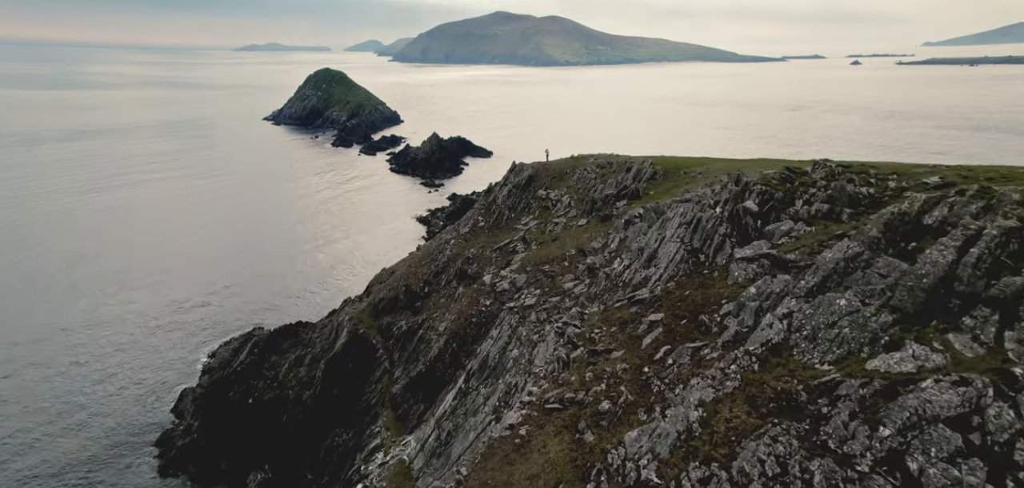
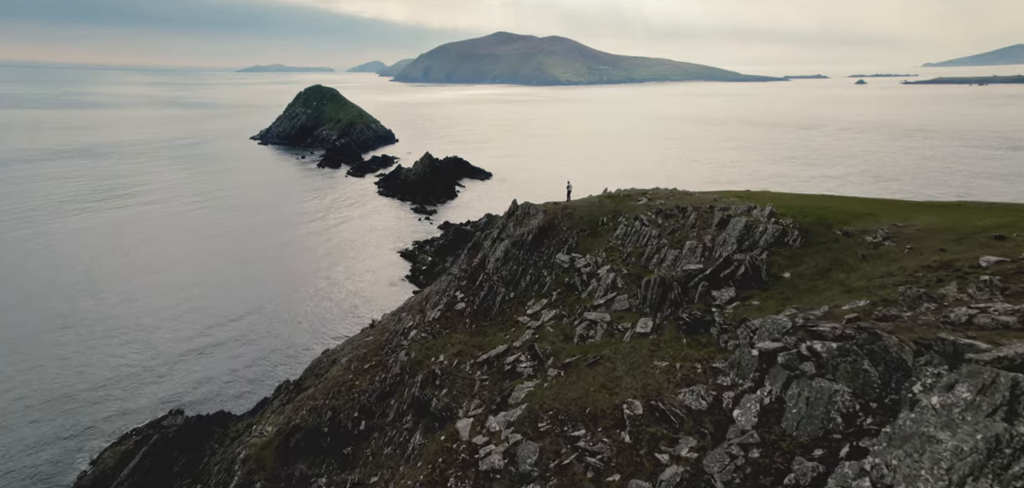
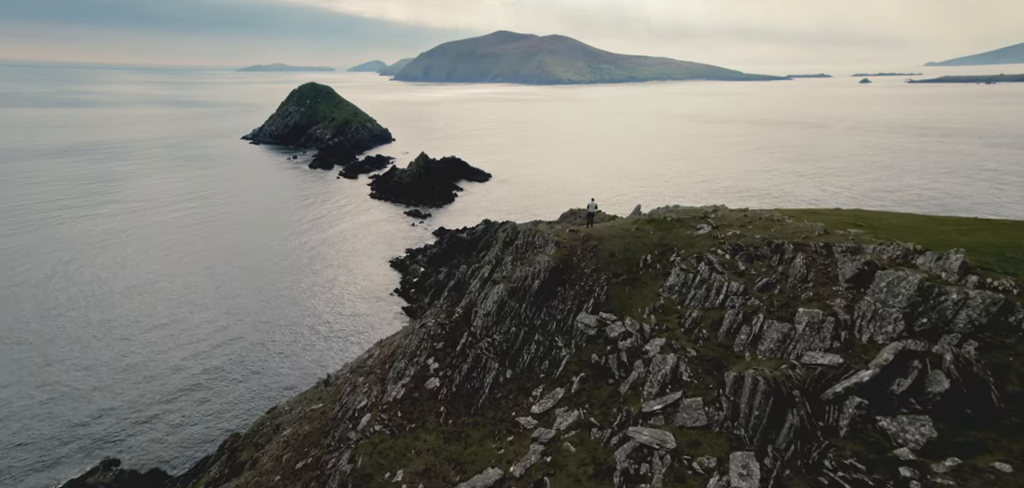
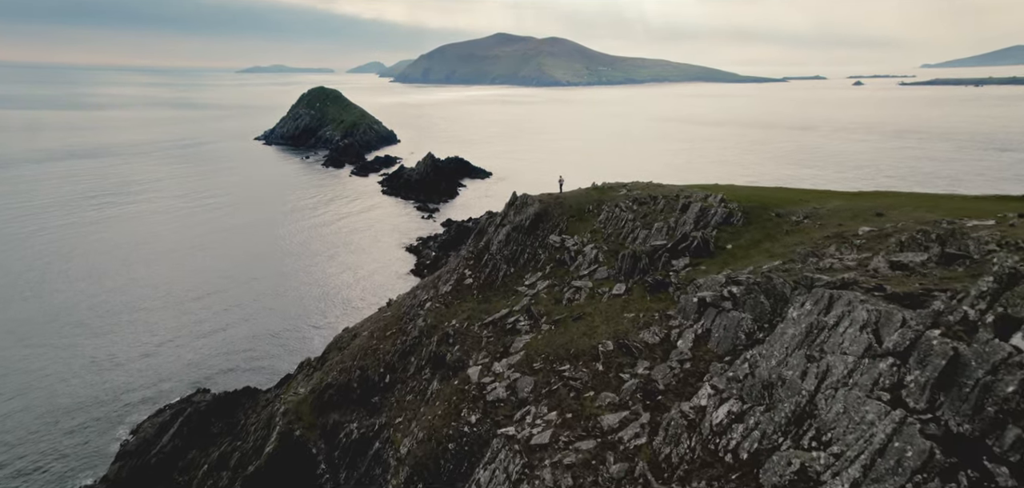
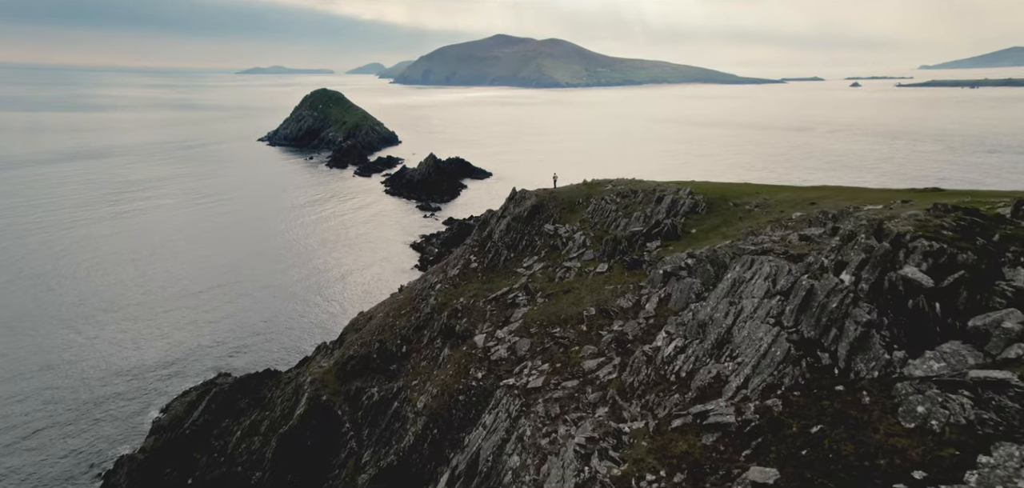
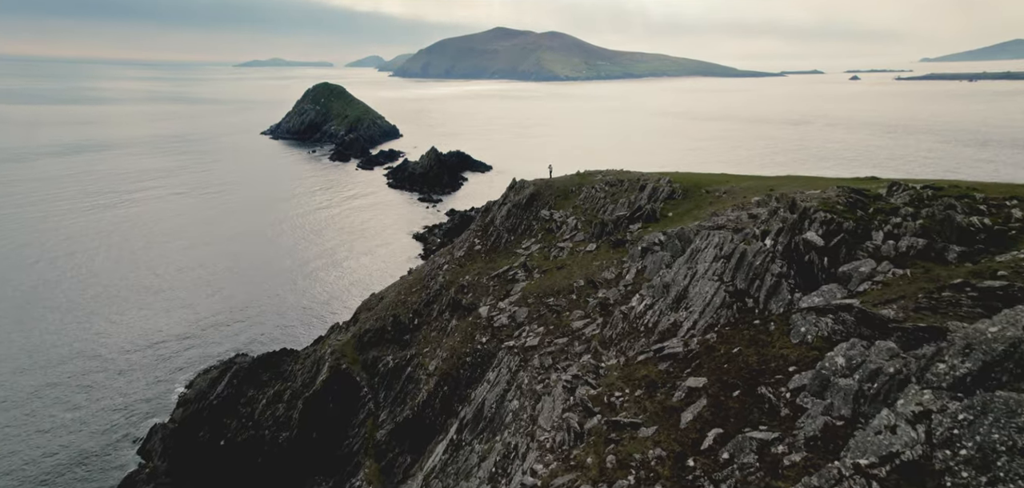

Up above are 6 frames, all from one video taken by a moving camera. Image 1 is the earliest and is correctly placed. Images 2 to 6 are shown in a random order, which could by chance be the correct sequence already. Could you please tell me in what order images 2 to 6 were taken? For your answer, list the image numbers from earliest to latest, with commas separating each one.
6, 5, 4, 2, 3
